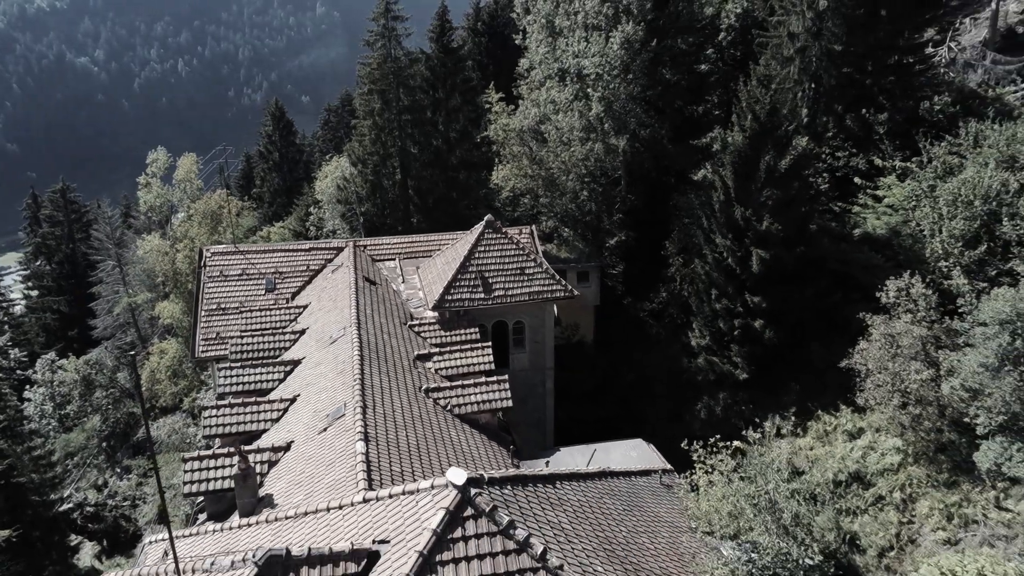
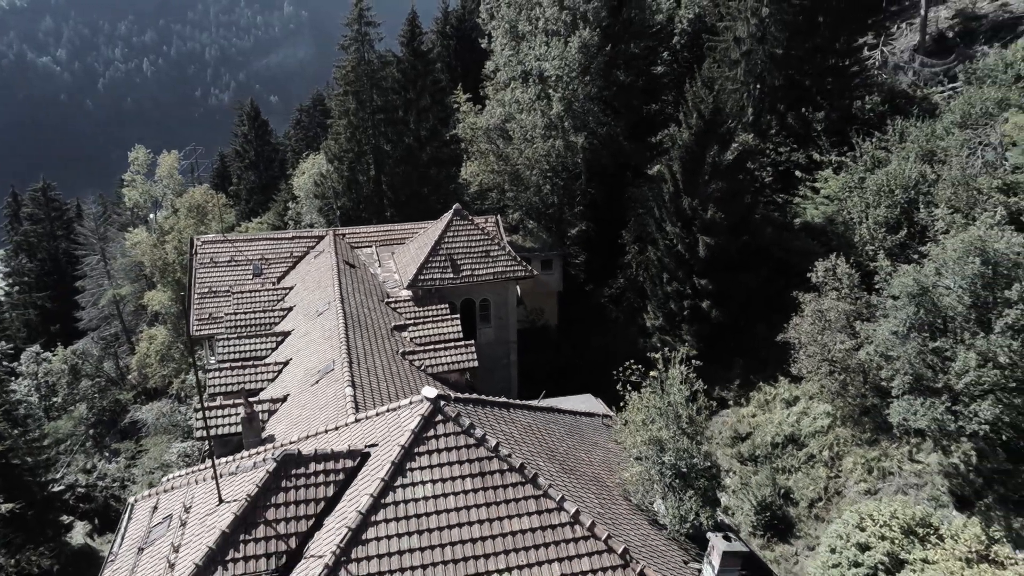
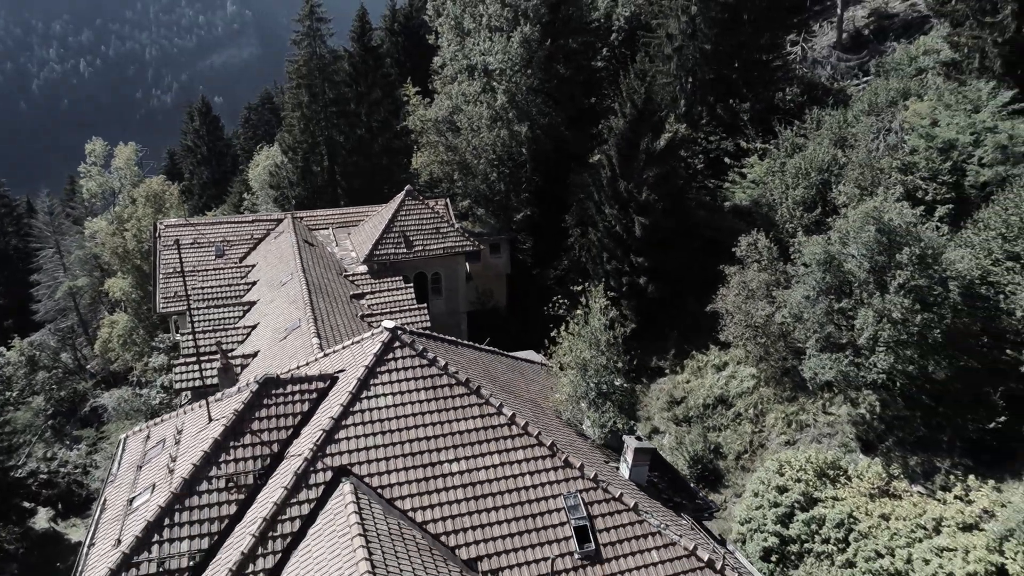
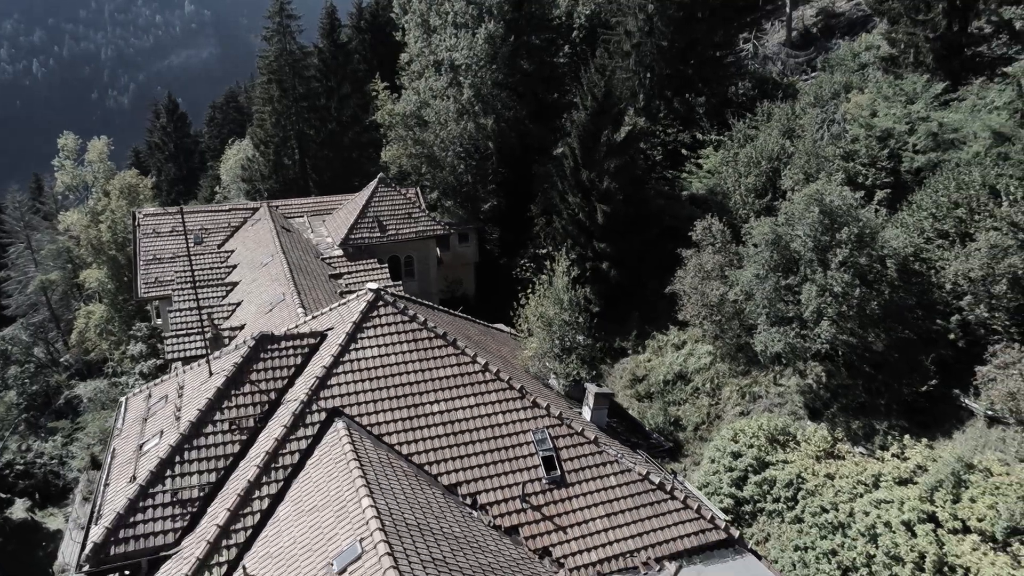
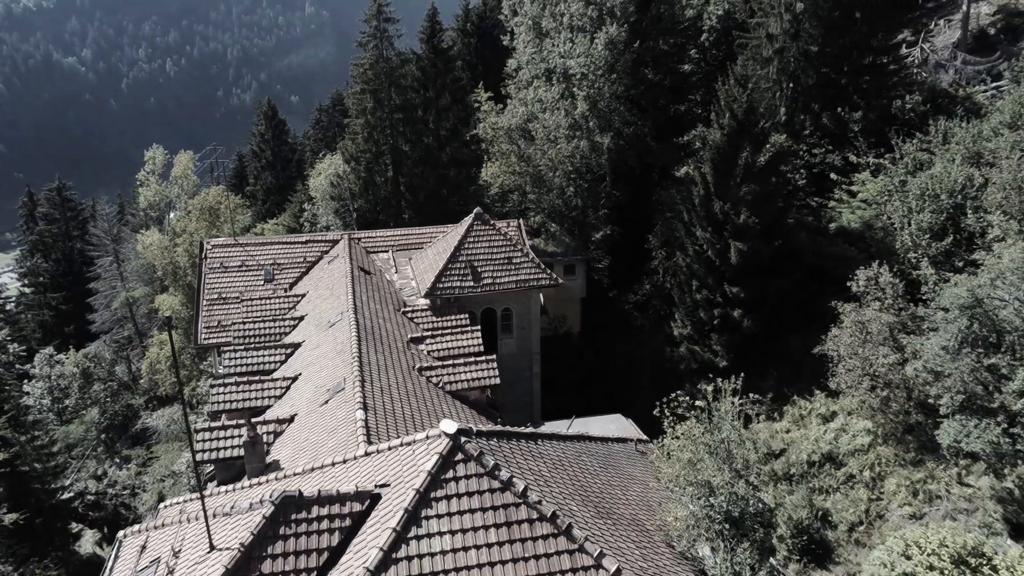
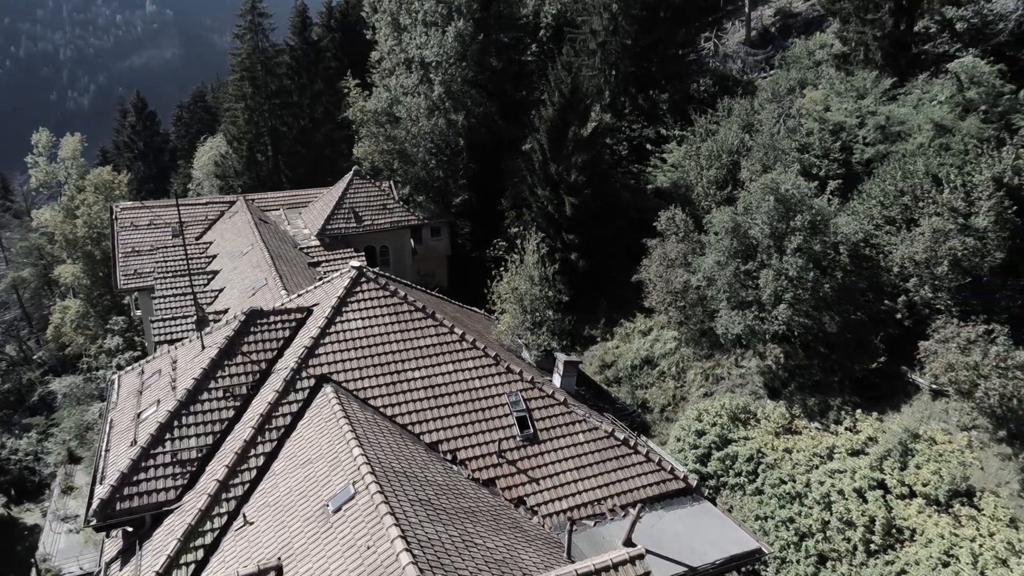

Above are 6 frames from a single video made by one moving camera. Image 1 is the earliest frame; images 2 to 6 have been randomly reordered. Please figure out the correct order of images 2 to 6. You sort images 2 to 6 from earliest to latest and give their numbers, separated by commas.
5, 2, 3, 4, 6
